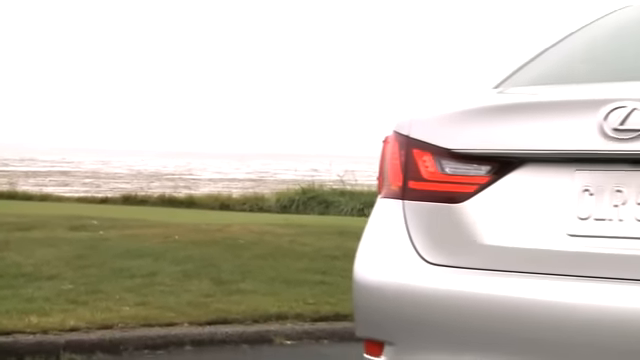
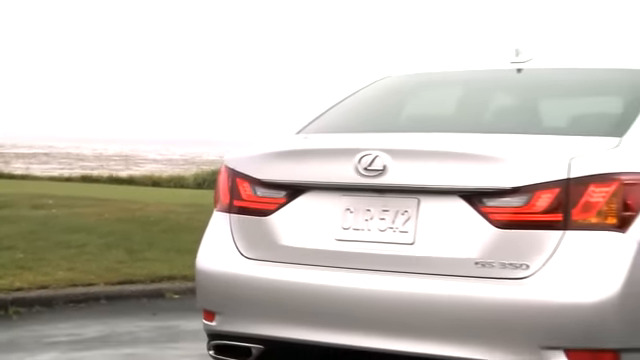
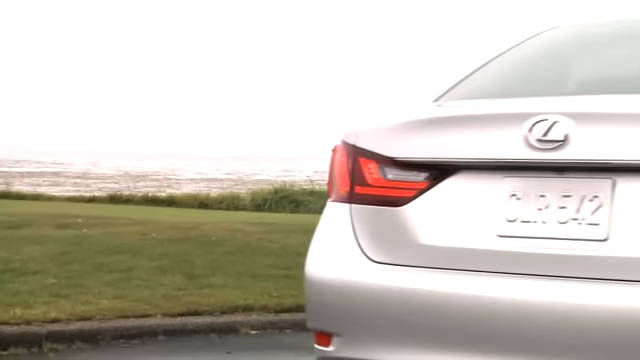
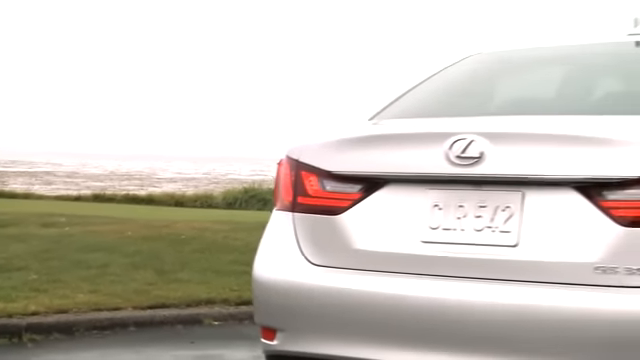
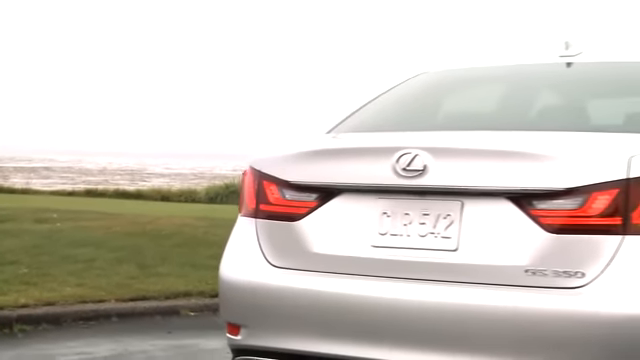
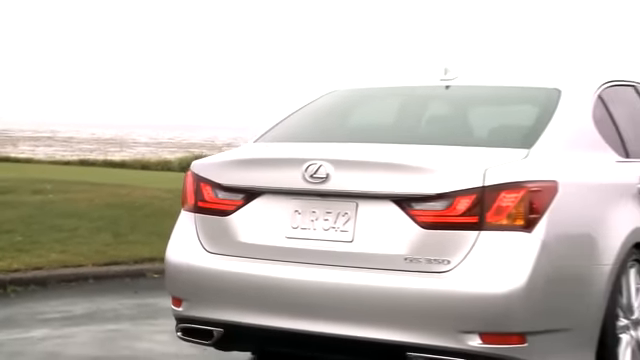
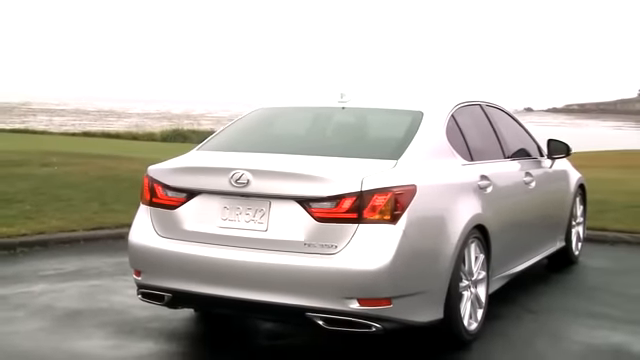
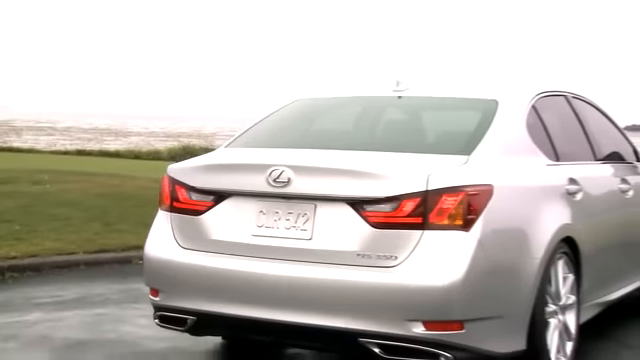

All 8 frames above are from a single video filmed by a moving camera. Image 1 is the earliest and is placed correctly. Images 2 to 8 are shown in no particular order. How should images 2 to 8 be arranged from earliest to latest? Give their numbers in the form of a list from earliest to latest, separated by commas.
3, 4, 5, 2, 6, 8, 7
